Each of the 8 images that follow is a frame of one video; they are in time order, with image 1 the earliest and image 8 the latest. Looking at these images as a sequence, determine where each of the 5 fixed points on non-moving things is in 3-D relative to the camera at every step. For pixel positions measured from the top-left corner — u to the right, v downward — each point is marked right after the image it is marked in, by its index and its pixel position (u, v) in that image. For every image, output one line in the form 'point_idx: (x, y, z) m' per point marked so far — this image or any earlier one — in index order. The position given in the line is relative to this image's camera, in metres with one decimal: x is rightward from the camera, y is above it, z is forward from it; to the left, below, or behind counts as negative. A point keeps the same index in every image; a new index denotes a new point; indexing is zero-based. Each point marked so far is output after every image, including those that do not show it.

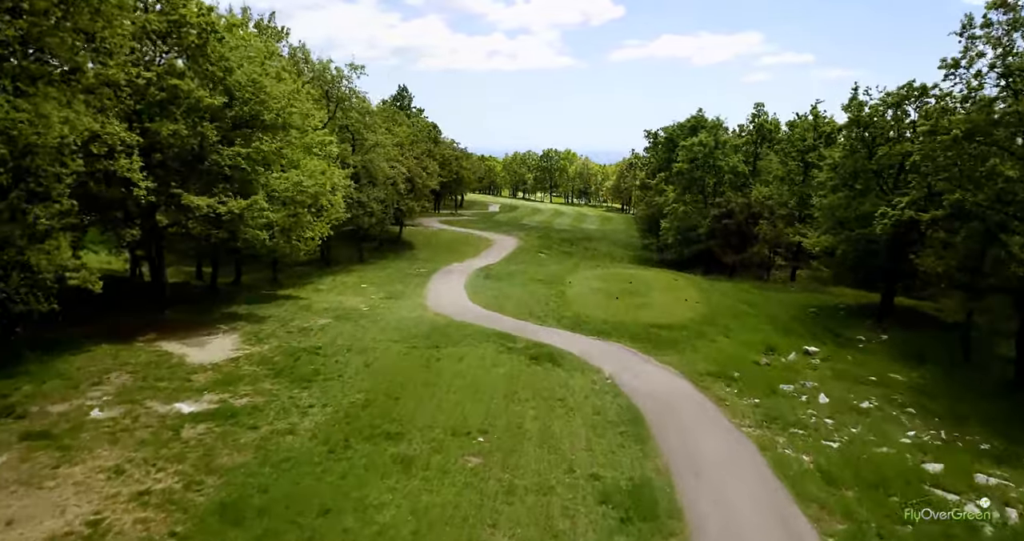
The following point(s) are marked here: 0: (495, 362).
0: (-0.6, -2.8, +19.2) m
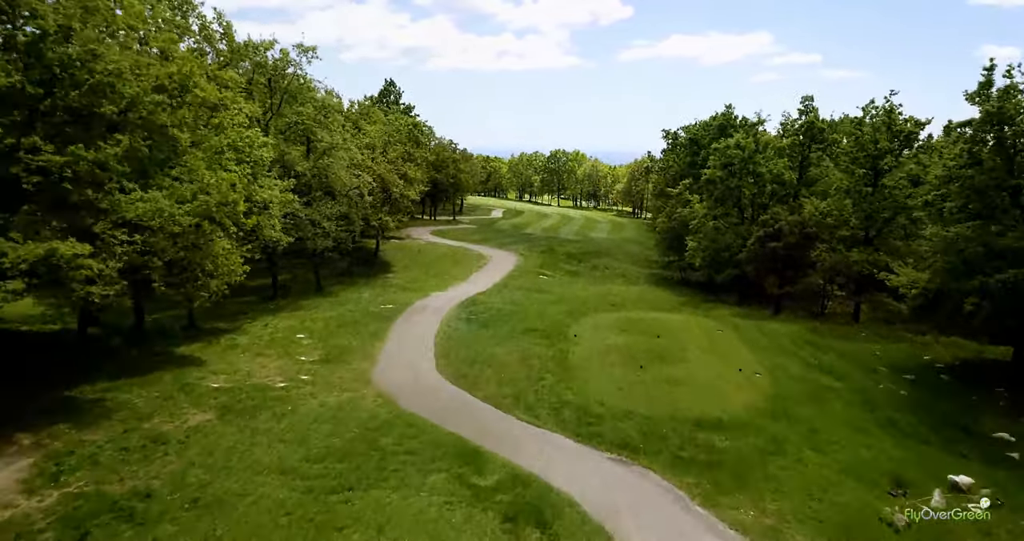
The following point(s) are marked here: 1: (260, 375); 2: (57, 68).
0: (-1.3, -4.6, +11.0) m
1: (-7.9, -3.3, +19.6) m
2: (-10.9, +4.9, +15.1) m
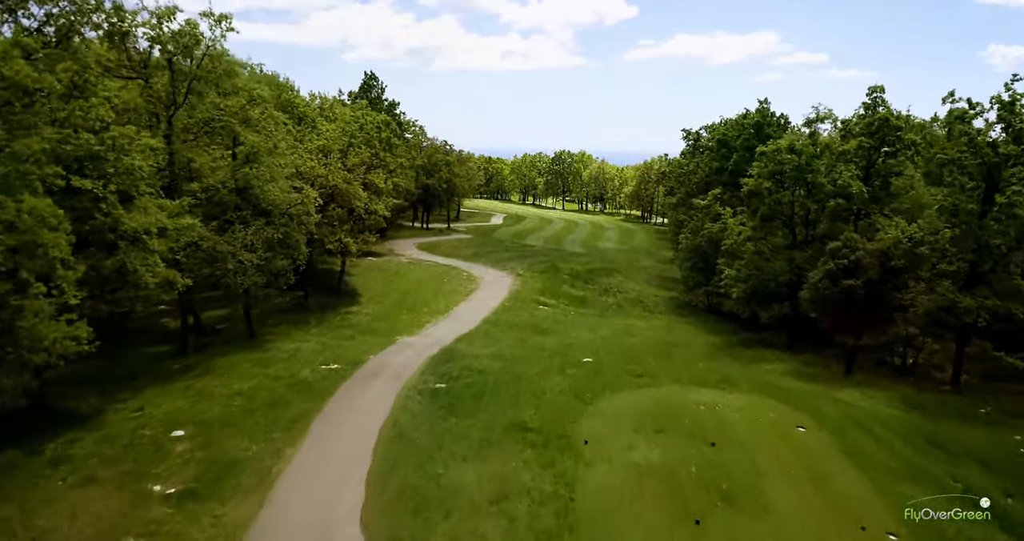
0: (-2.0, -6.4, +3.0) m
1: (-8.5, -5.1, +11.6) m
2: (-11.5, +3.2, +7.1) m
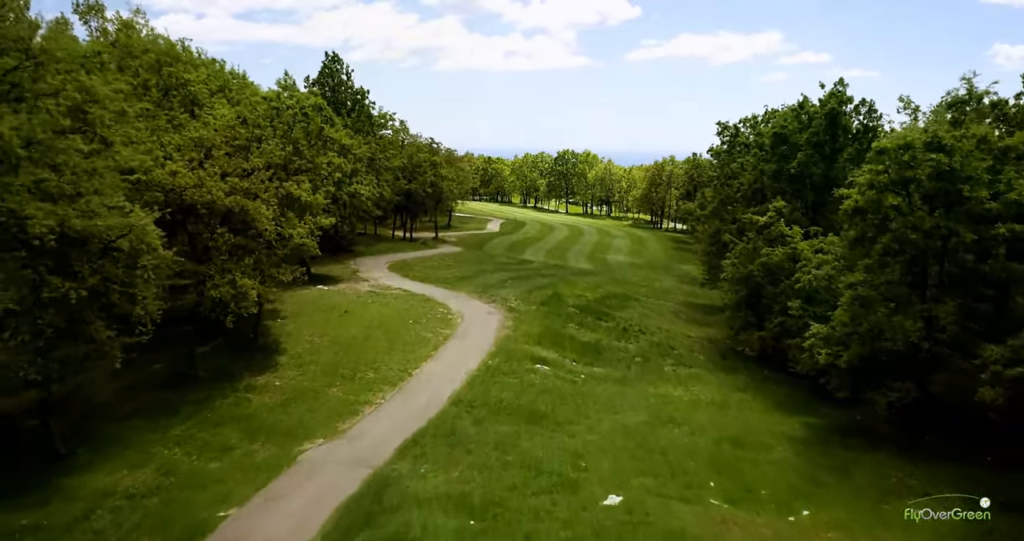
0: (-2.8, -8.3, -7.8) m
1: (-9.3, -7.0, +0.9) m
2: (-12.3, +1.3, -3.6) m
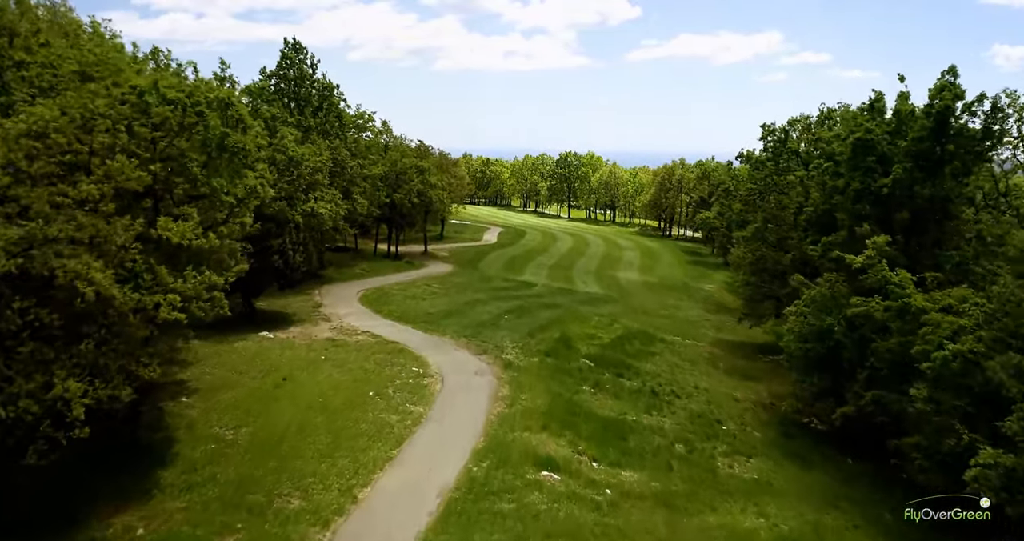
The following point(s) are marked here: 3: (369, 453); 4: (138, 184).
0: (-2.9, -10.3, -15.9) m
1: (-9.4, -9.0, -7.2) m
2: (-12.4, -0.8, -11.7) m
3: (-4.4, -5.6, +19.0) m
4: (-8.6, +2.0, +14.4) m
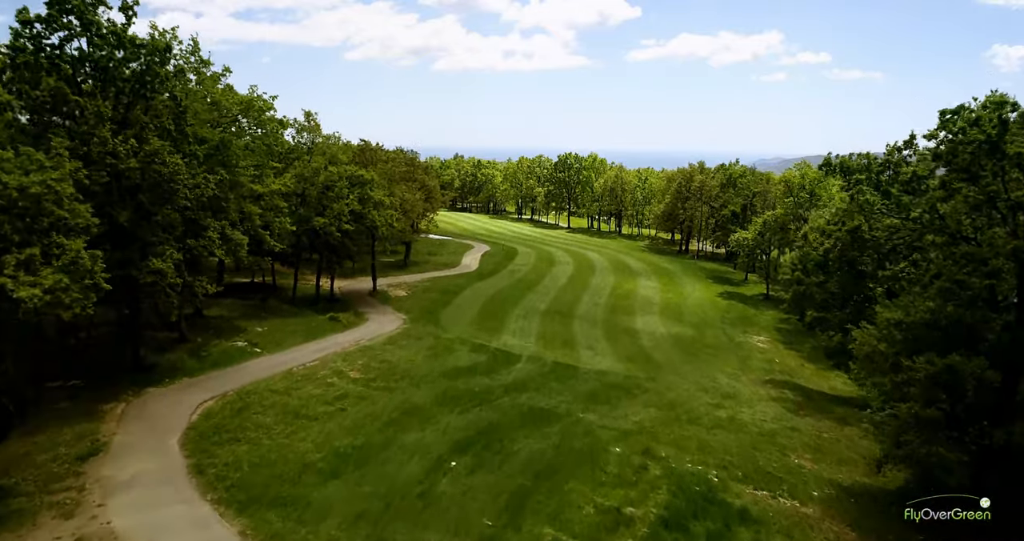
0: (-4.5, -14.0, -33.5) m
1: (-11.0, -12.6, -24.8) m
2: (-14.0, -4.4, -29.3) m
3: (-6.0, -9.2, +1.4) m
4: (-10.2, -1.6, -3.2) m
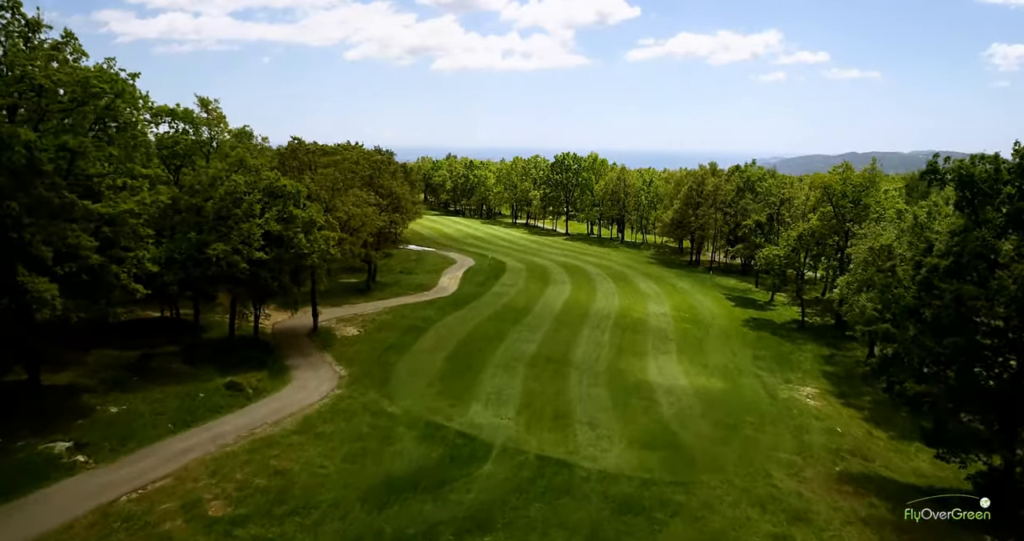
0: (-5.7, -16.1, -44.2) m
1: (-12.2, -14.8, -35.5) m
2: (-15.2, -6.5, -40.0) m
3: (-7.3, -11.3, -9.3) m
4: (-11.5, -3.8, -13.9) m
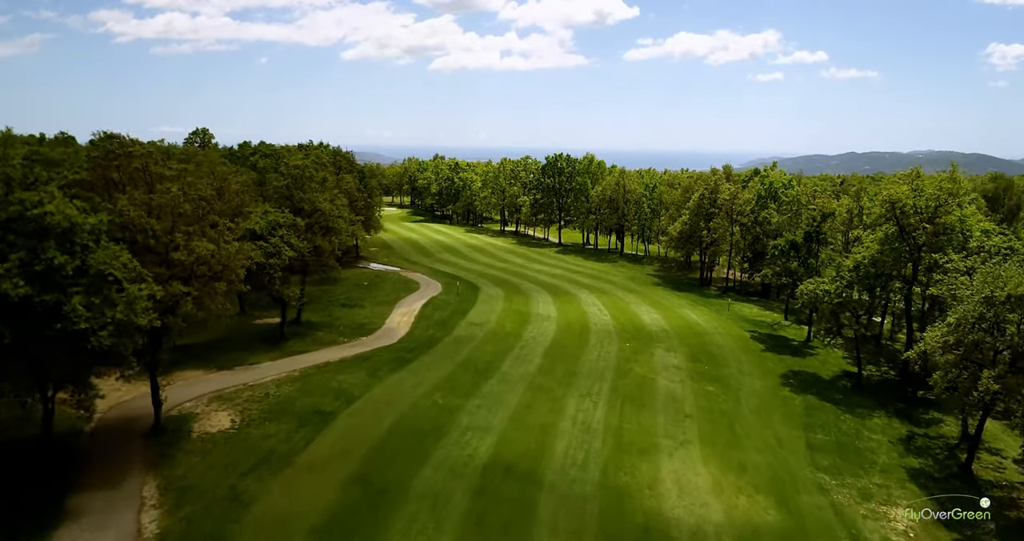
0: (-7.9, -18.8, -57.4) m
1: (-14.4, -17.4, -48.7) m
2: (-17.4, -9.2, -53.2) m
3: (-9.5, -14.0, -22.5) m
4: (-13.8, -6.4, -27.1) m
